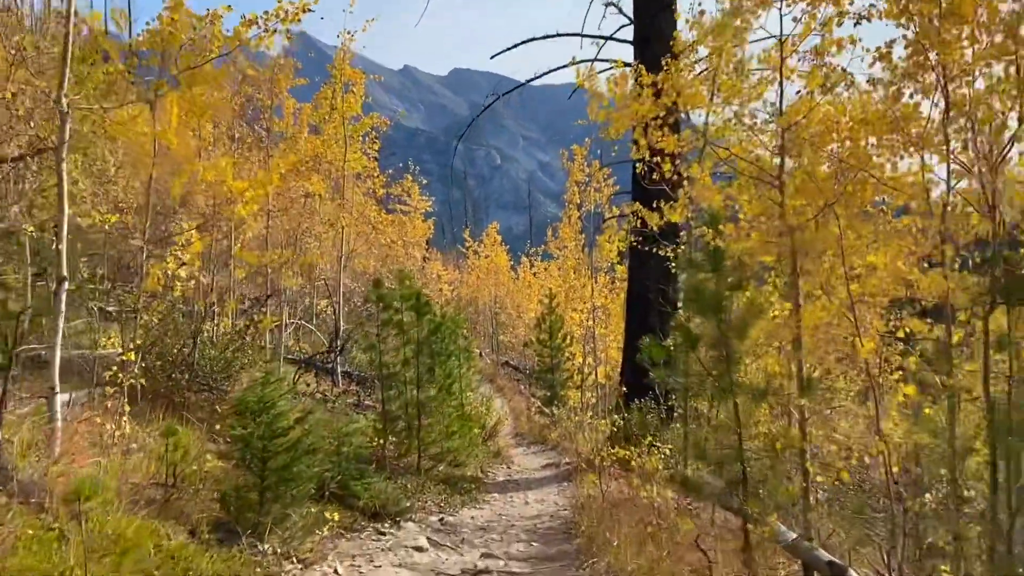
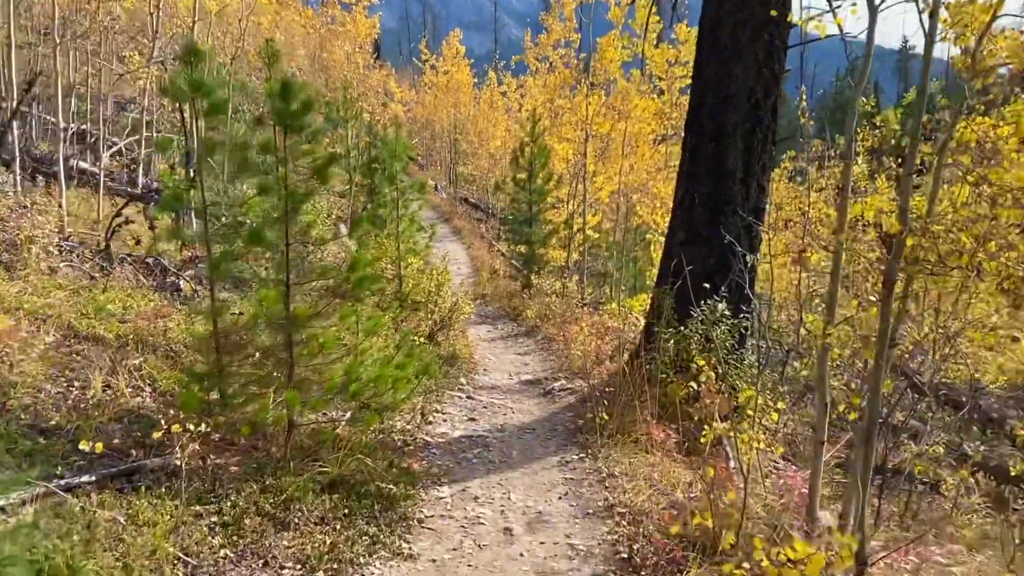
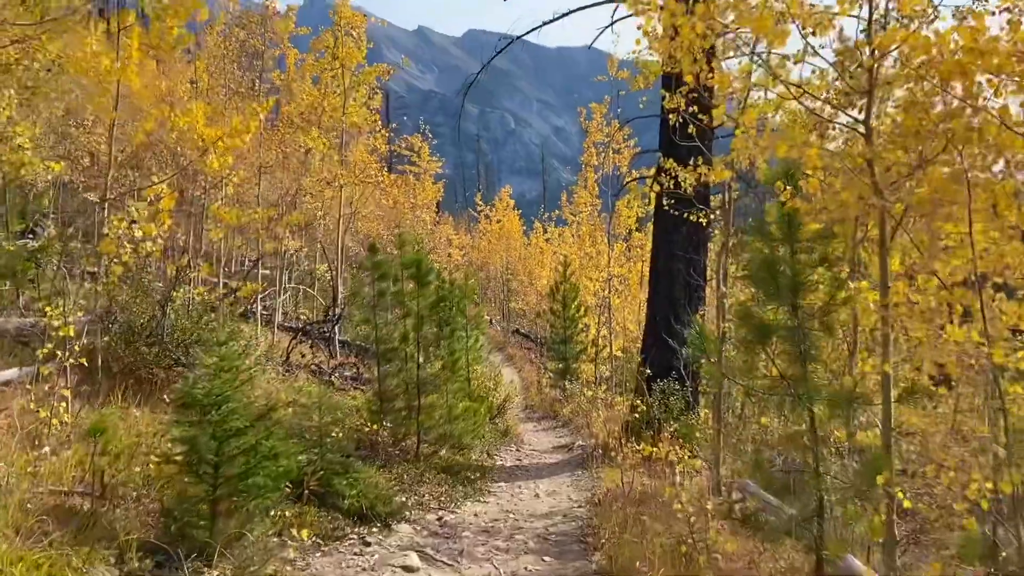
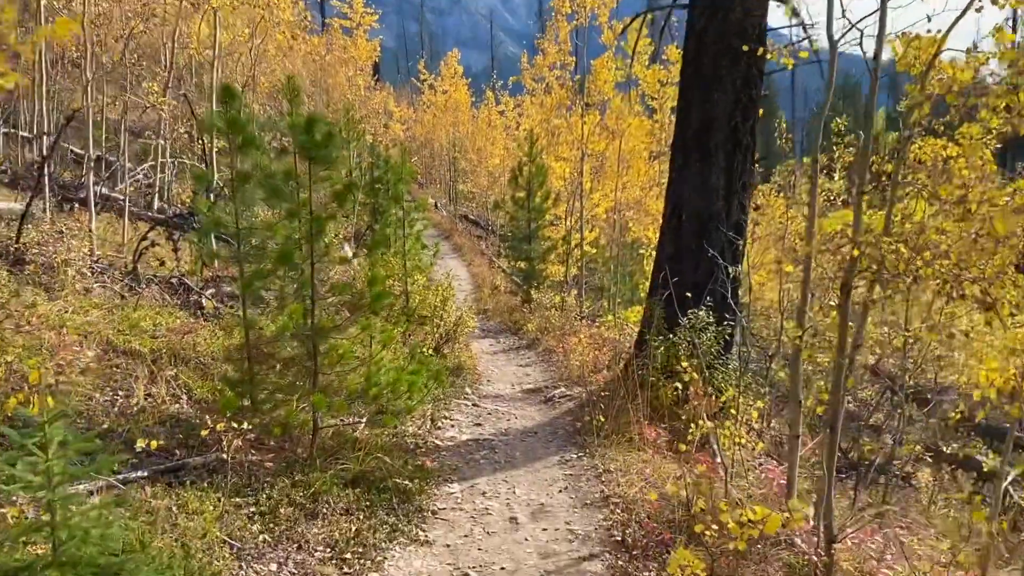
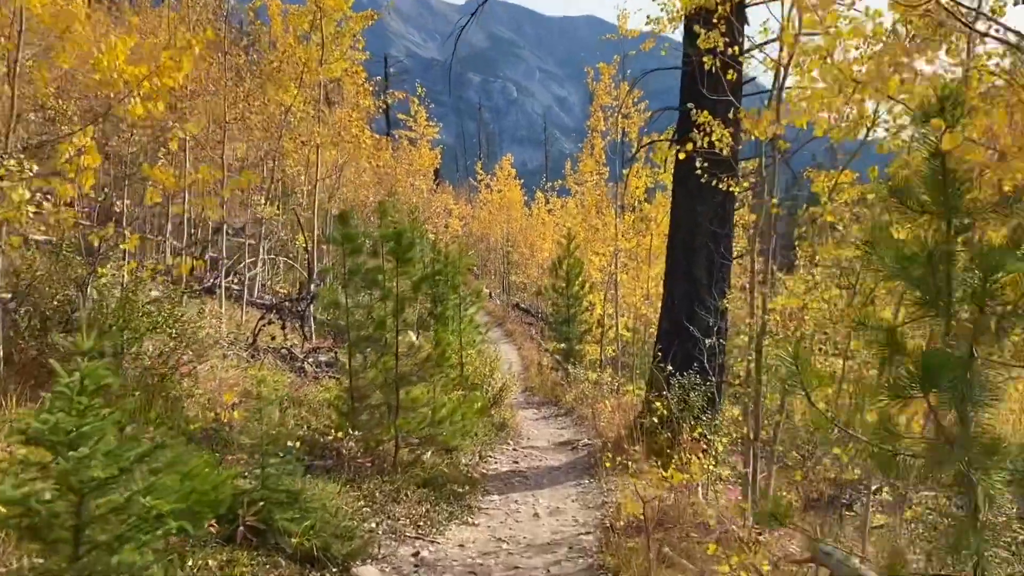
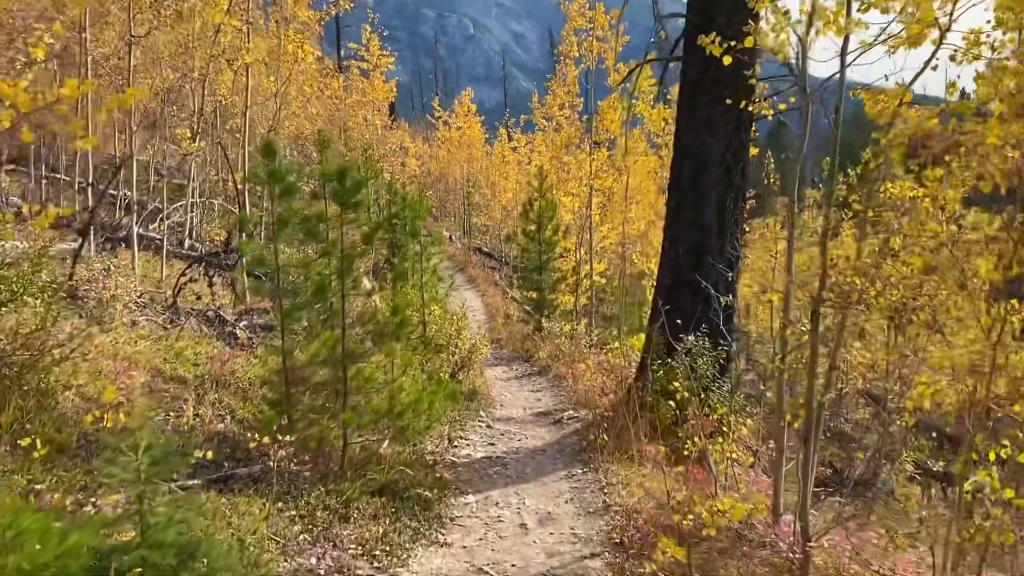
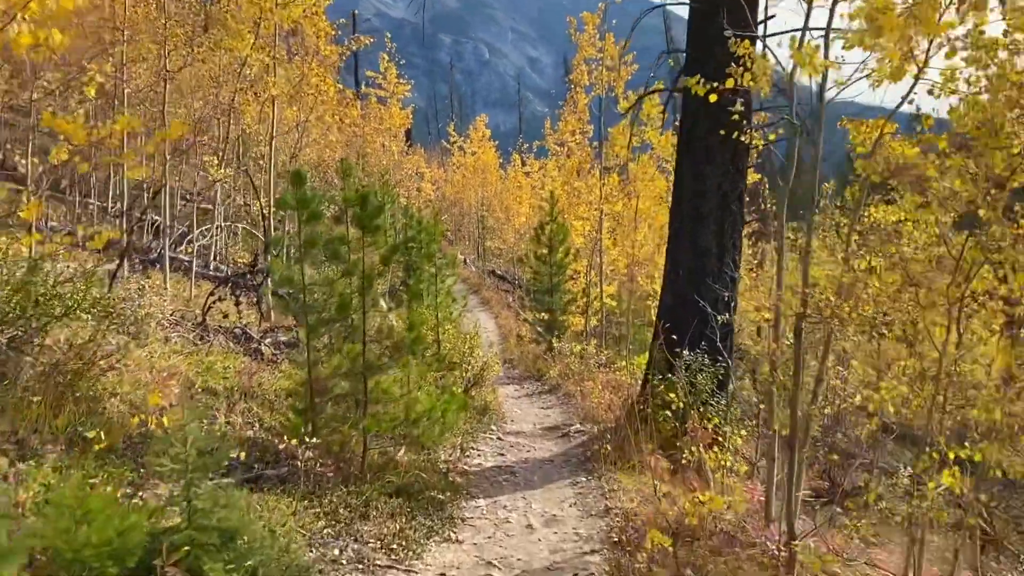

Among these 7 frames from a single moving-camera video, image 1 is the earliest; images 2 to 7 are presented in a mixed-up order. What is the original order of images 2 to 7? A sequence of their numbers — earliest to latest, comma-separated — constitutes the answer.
3, 5, 7, 6, 4, 2
